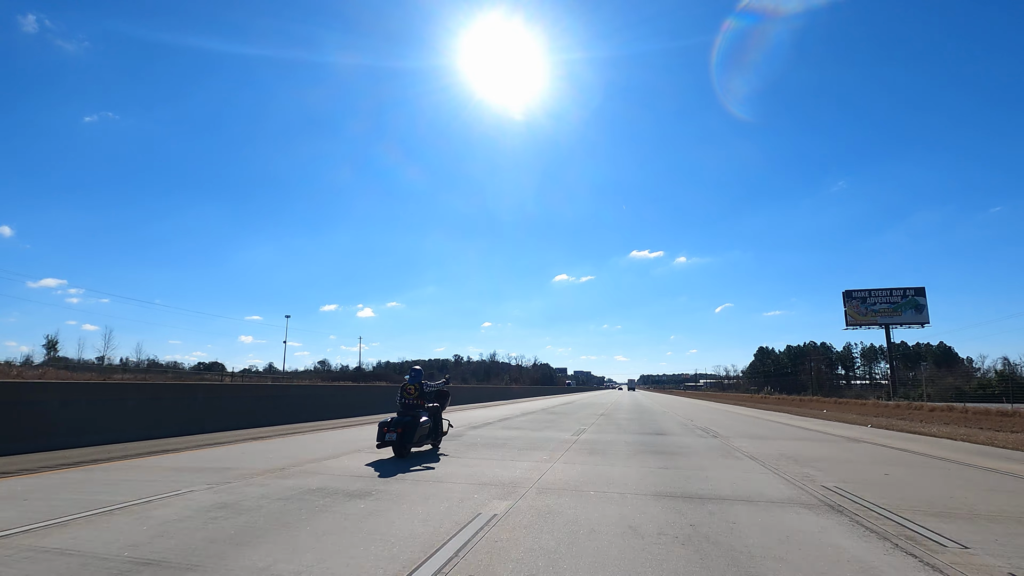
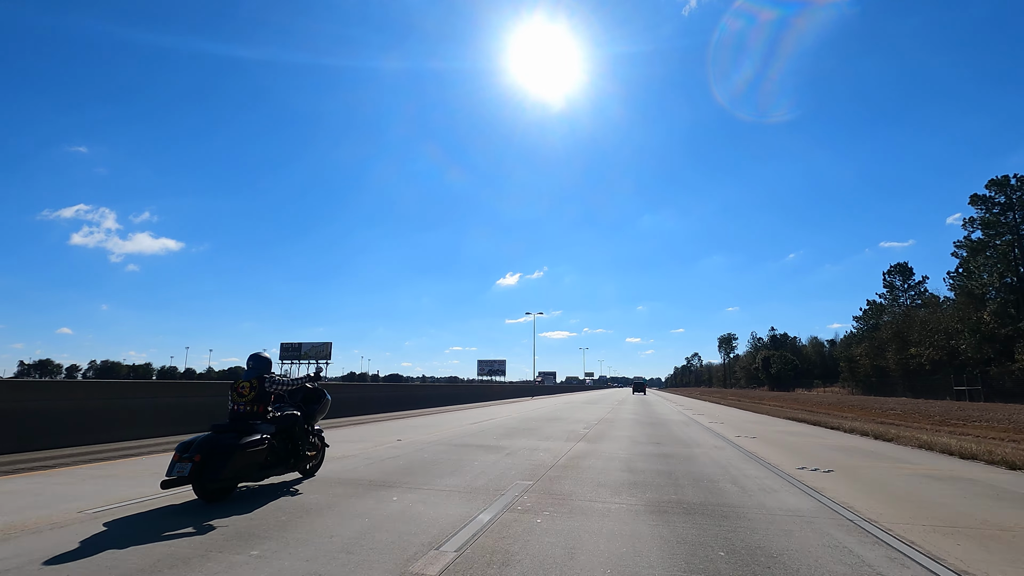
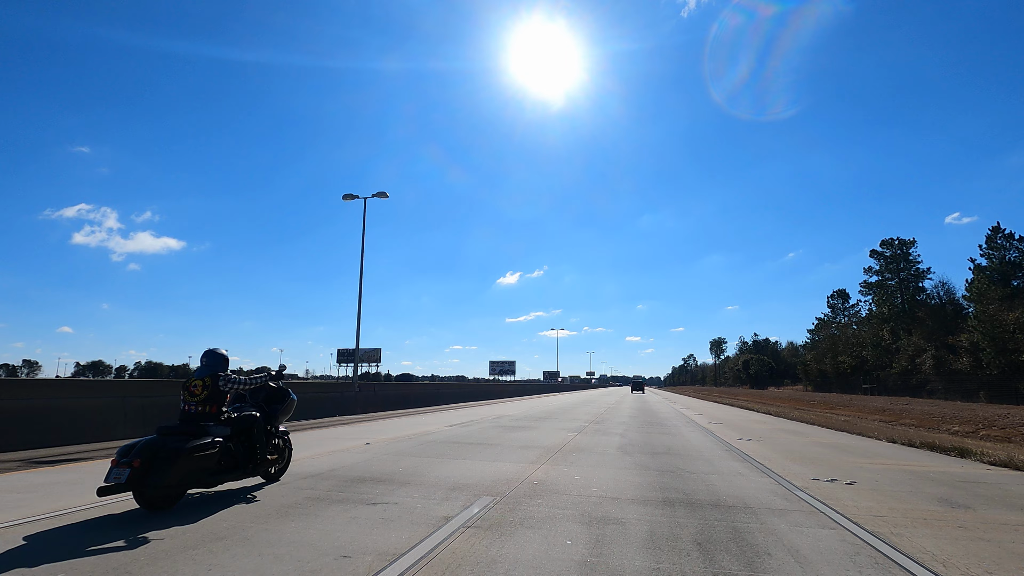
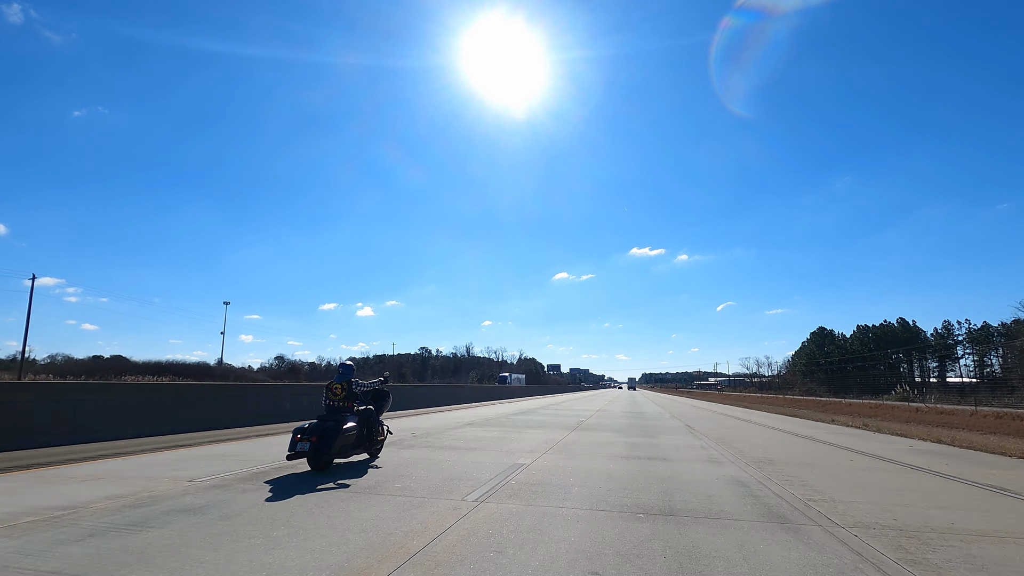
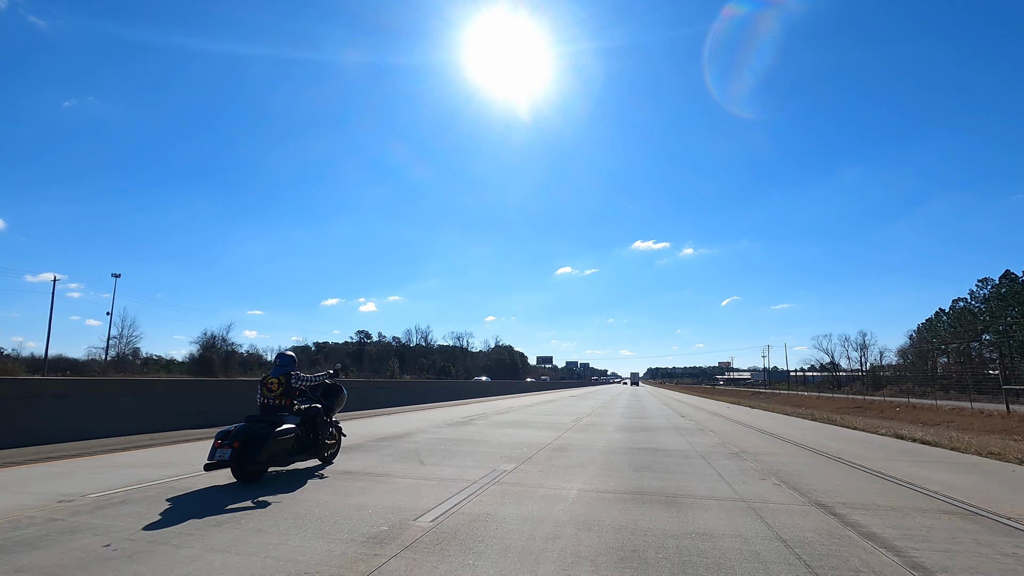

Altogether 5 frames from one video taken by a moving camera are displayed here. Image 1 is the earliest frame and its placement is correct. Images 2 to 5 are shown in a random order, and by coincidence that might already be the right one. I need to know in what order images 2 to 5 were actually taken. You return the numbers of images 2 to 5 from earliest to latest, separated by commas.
4, 5, 3, 2
